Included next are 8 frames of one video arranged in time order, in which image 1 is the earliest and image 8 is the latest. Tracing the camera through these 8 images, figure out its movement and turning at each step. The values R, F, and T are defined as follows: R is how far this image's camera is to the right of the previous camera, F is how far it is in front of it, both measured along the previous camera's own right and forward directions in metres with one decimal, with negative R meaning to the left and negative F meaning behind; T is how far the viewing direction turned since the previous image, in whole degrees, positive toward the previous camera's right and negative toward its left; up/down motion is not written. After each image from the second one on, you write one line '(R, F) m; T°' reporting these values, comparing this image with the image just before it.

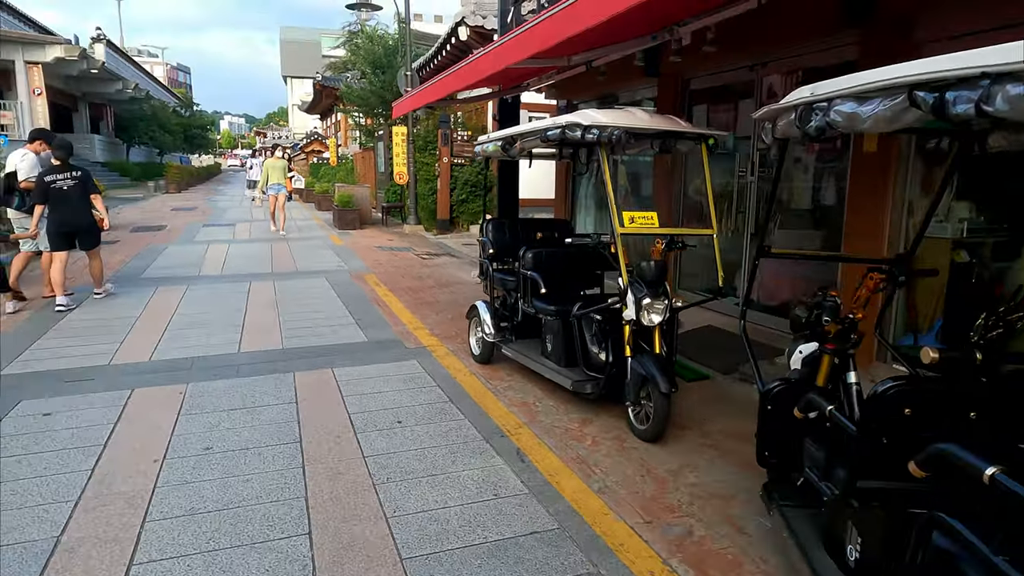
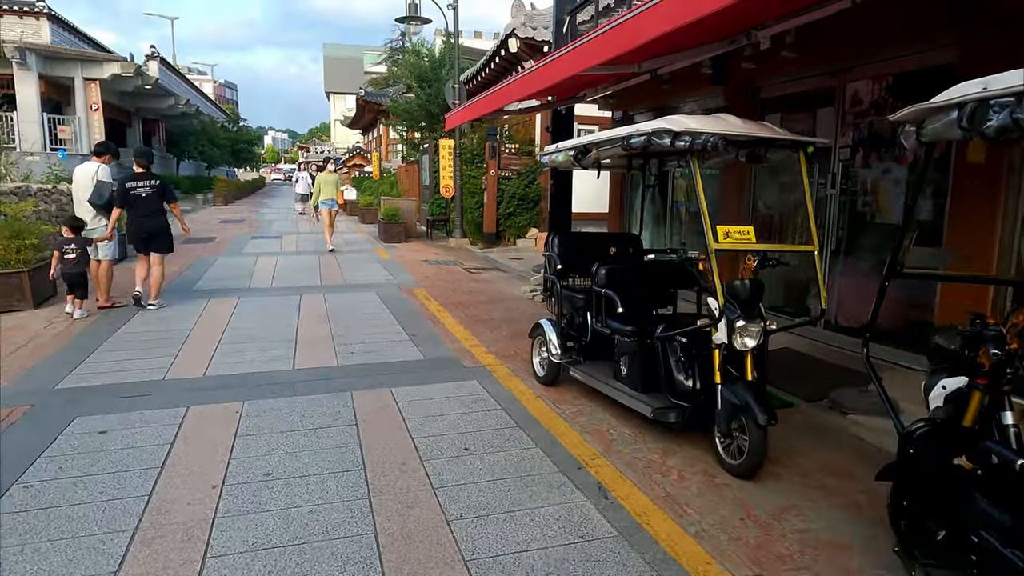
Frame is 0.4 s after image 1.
(-0.2, +0.3) m; -3°
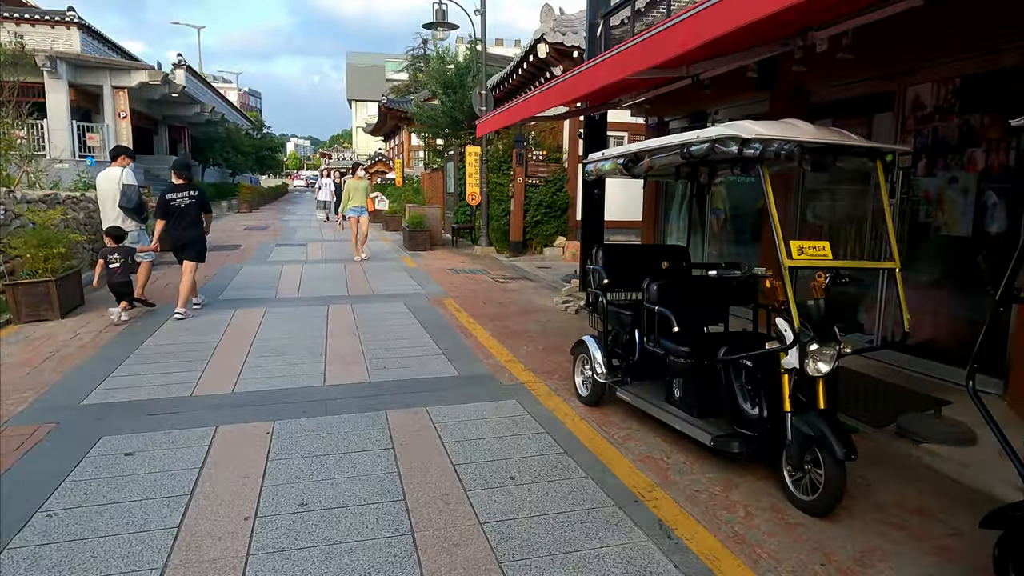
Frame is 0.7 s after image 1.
(-0.2, +0.2) m; -2°
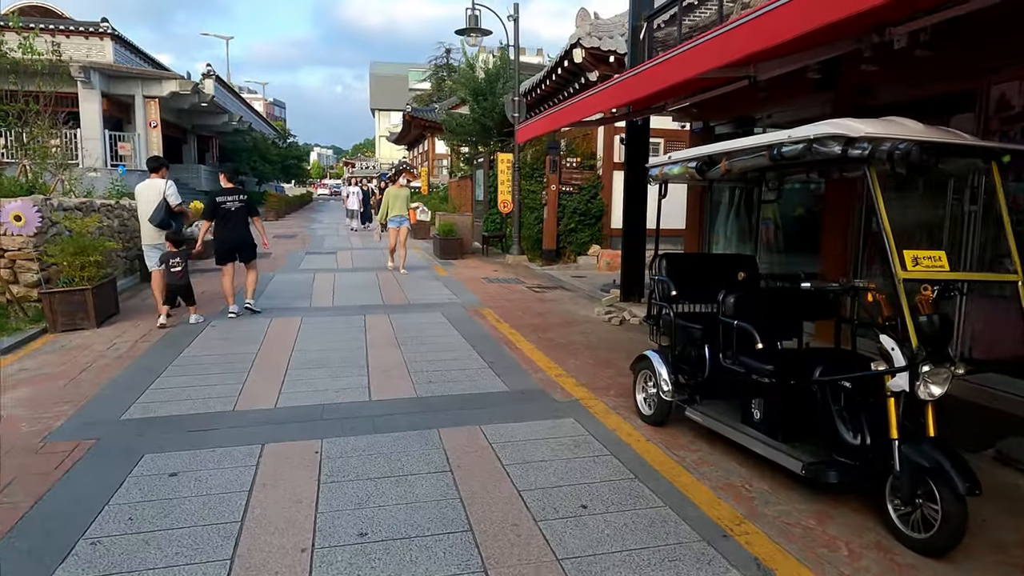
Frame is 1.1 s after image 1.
(-0.3, +0.3) m; -2°
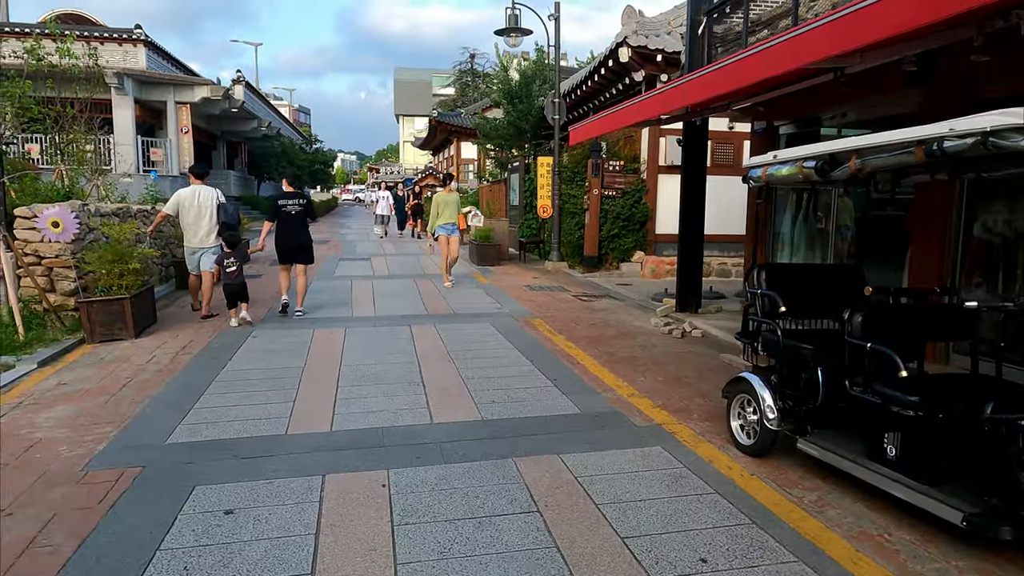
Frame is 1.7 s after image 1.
(-0.4, +0.4) m; -2°
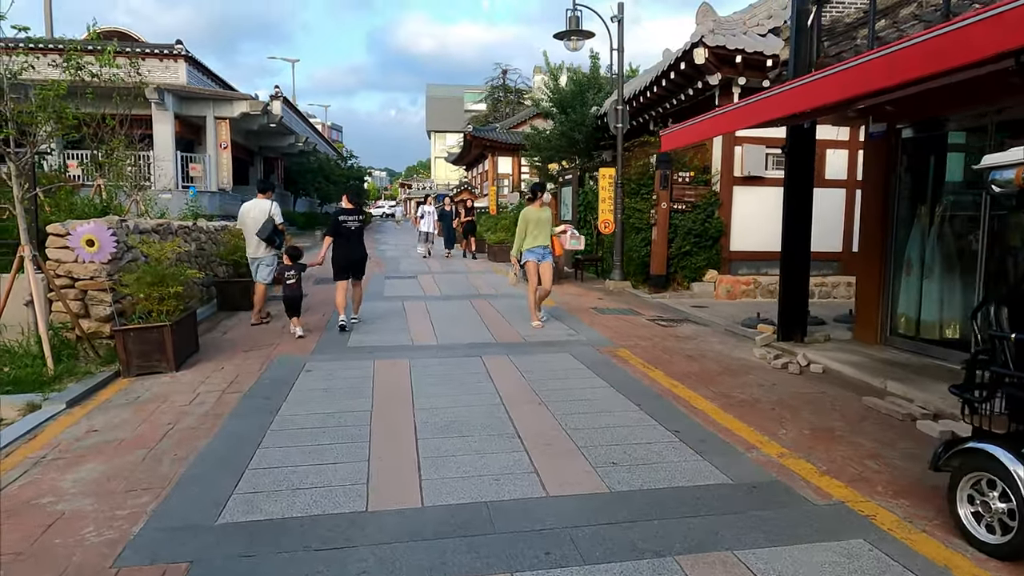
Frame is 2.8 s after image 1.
(-0.6, +0.9) m; -2°
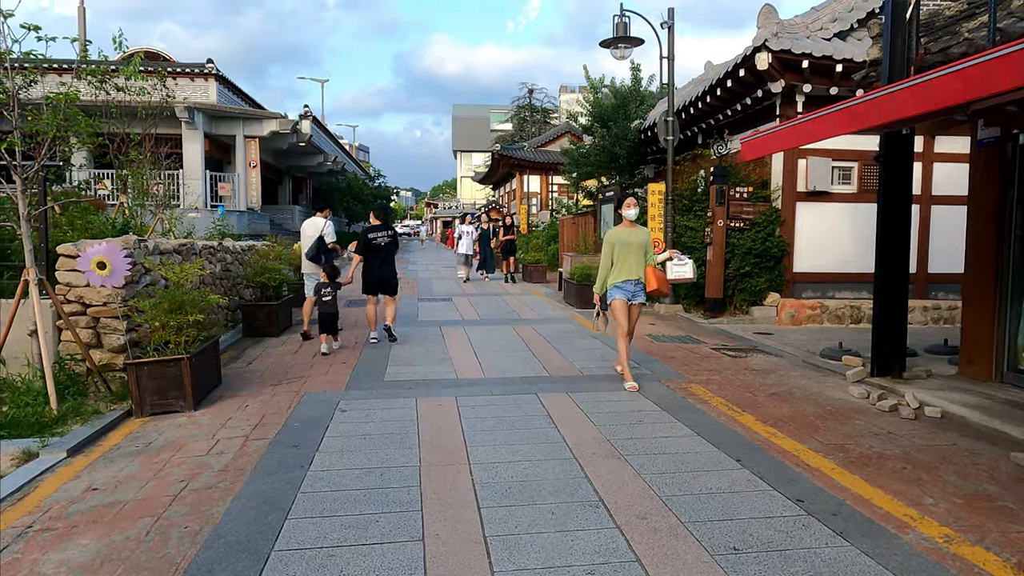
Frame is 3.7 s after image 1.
(-0.3, +0.8) m; -2°
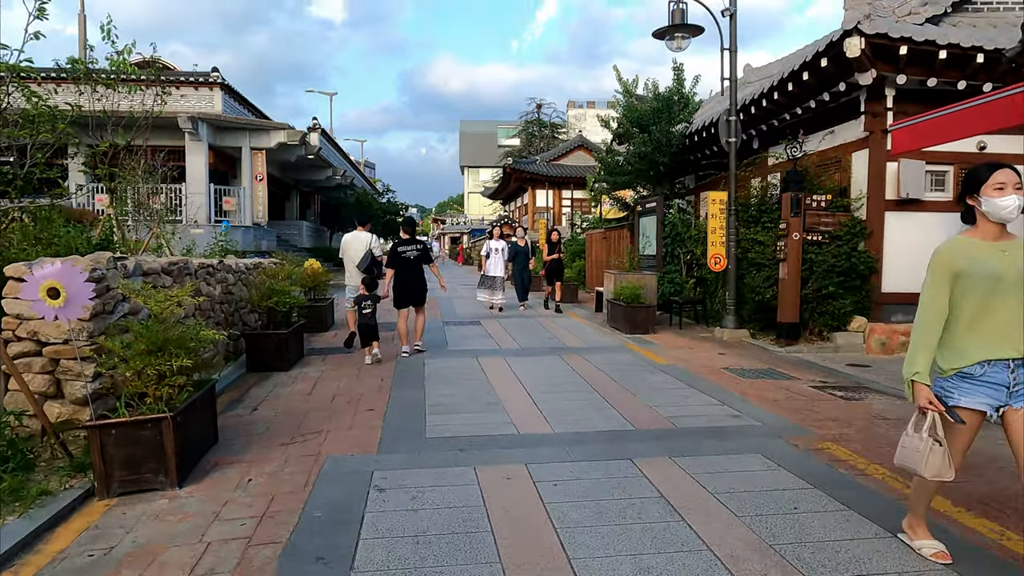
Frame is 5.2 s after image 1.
(-0.6, +1.4) m; 0°
